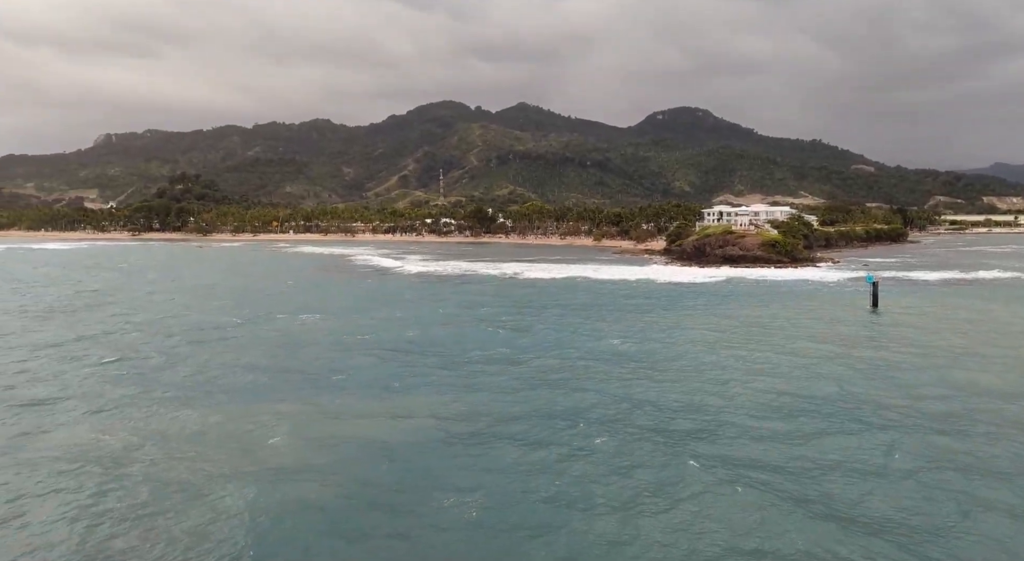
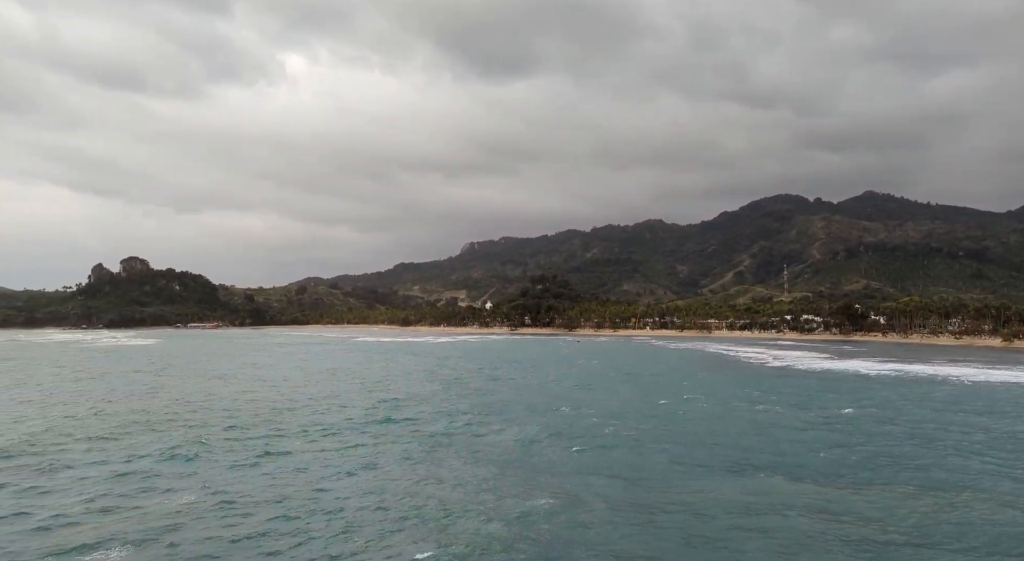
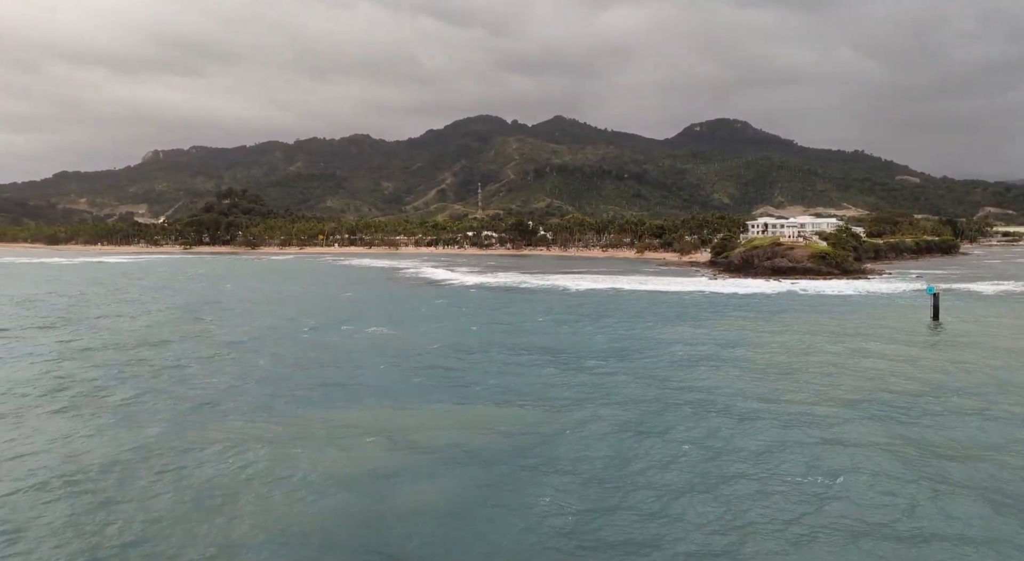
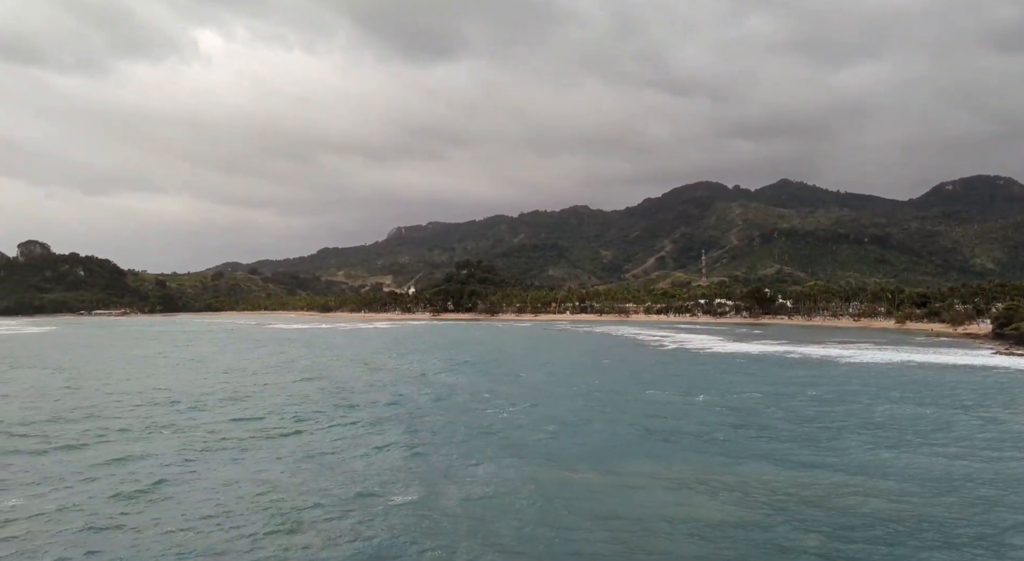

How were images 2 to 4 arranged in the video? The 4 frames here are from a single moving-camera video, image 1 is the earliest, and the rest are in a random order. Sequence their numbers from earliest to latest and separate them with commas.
3, 4, 2
